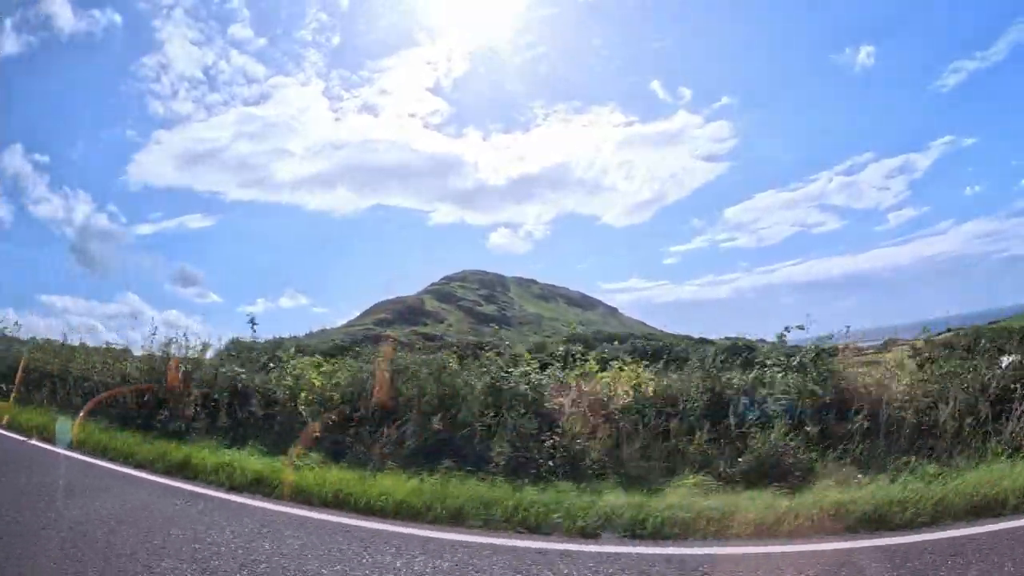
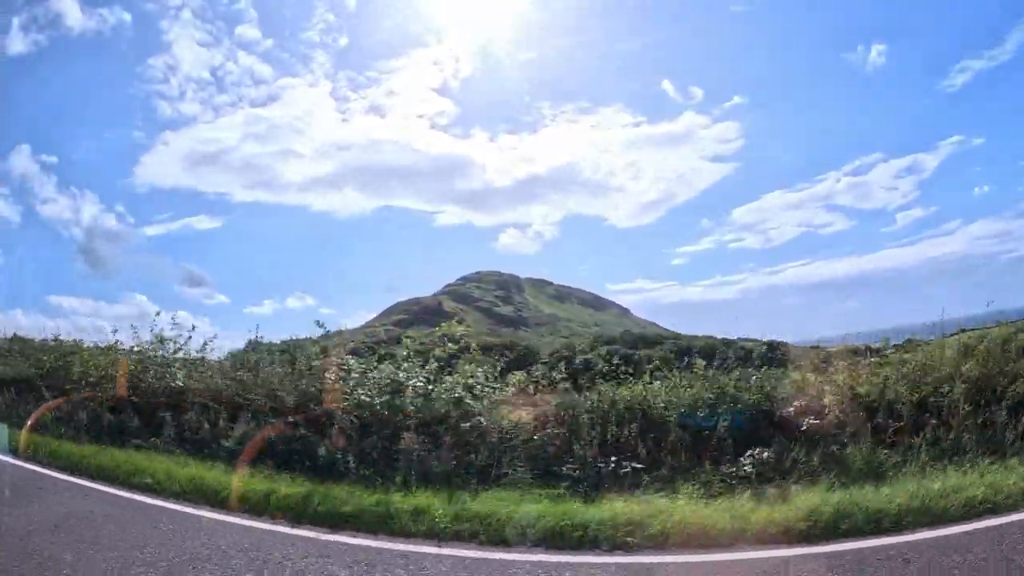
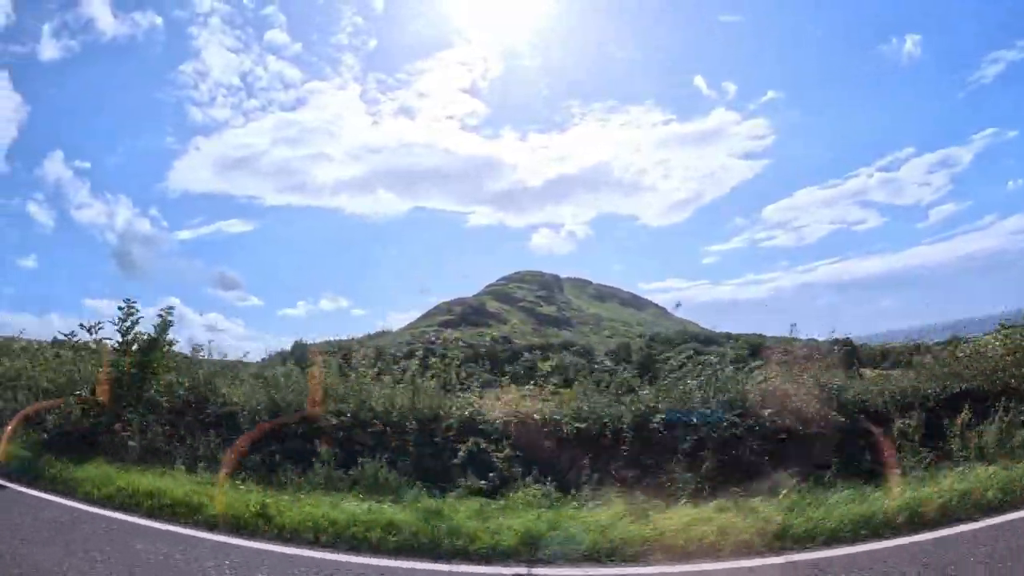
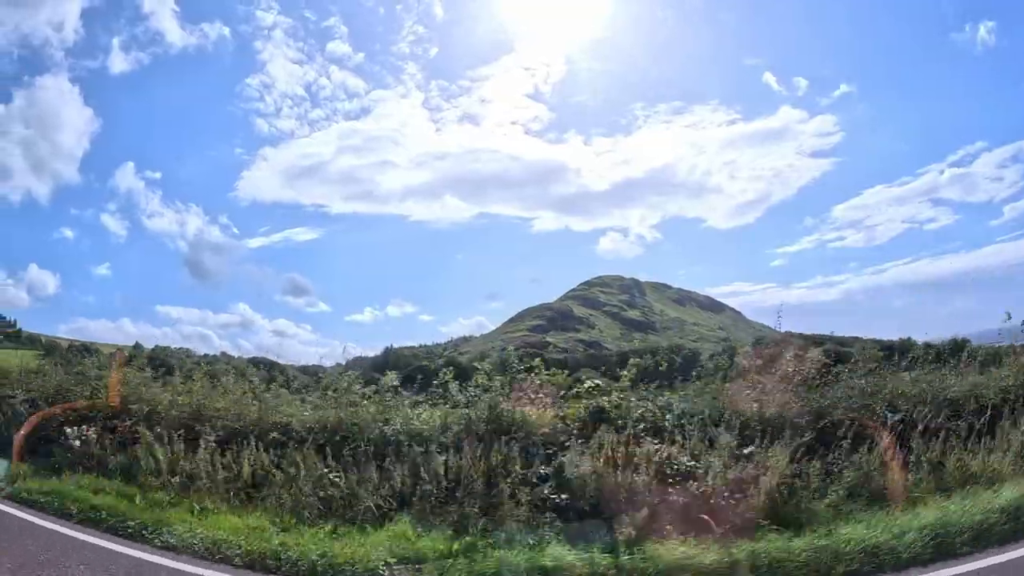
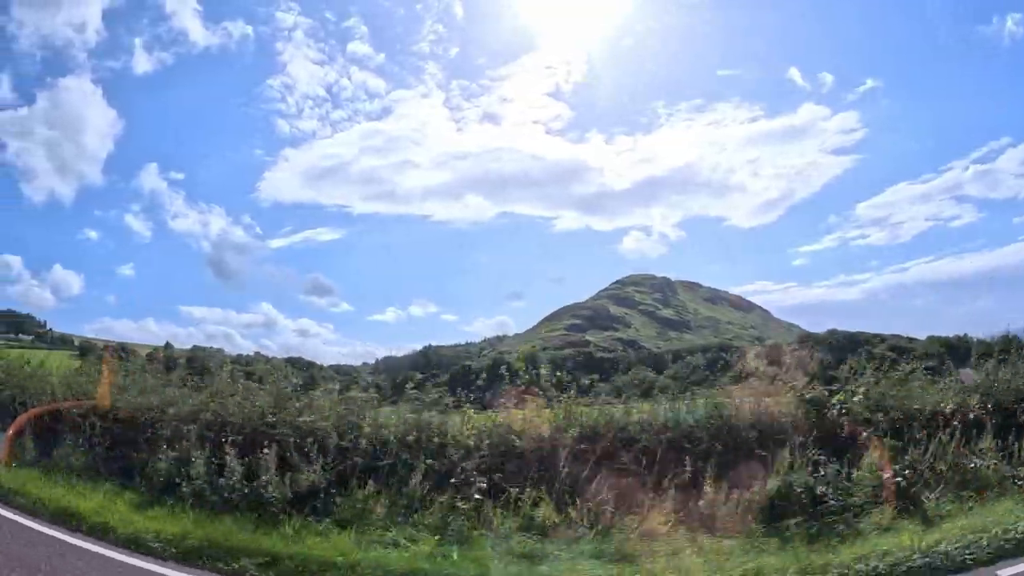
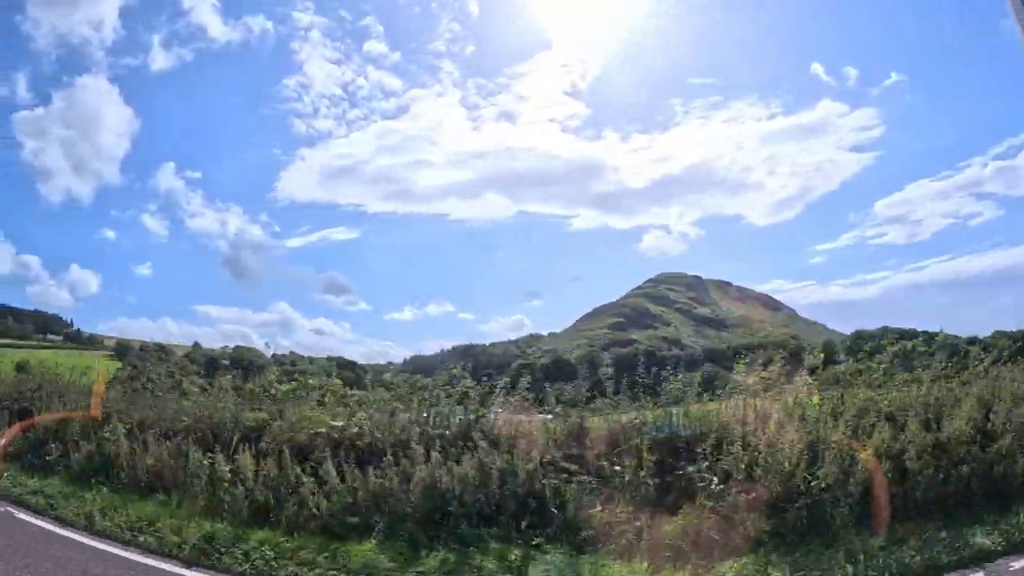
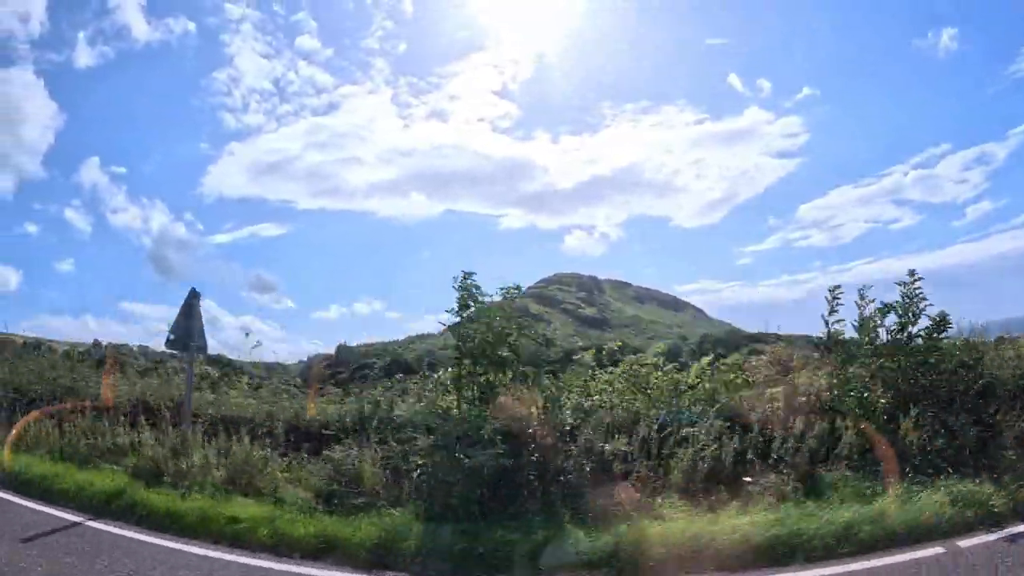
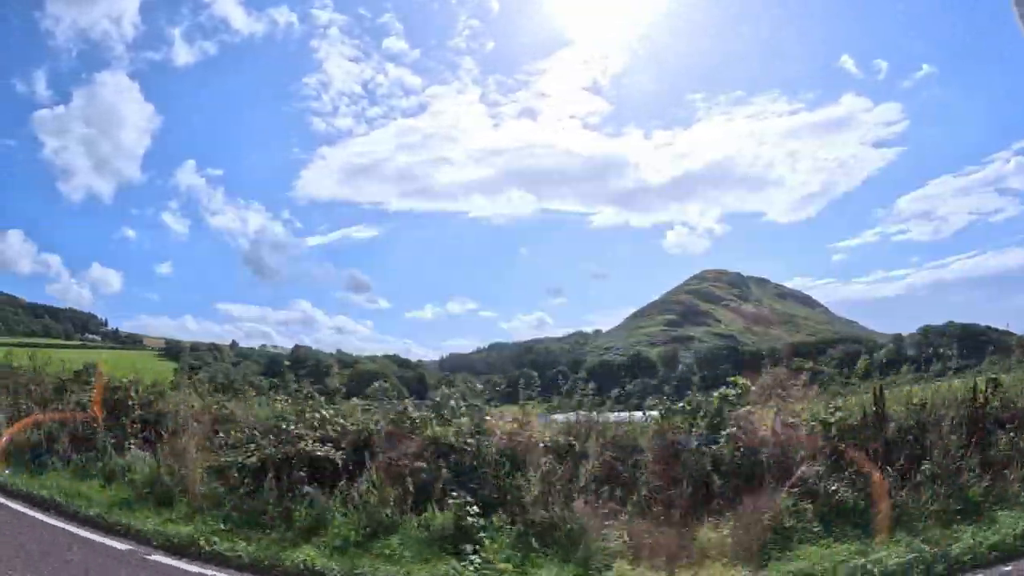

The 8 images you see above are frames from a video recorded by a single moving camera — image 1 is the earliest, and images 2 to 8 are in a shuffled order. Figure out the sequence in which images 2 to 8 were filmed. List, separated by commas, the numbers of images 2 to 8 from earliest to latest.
2, 3, 7, 4, 5, 6, 8
